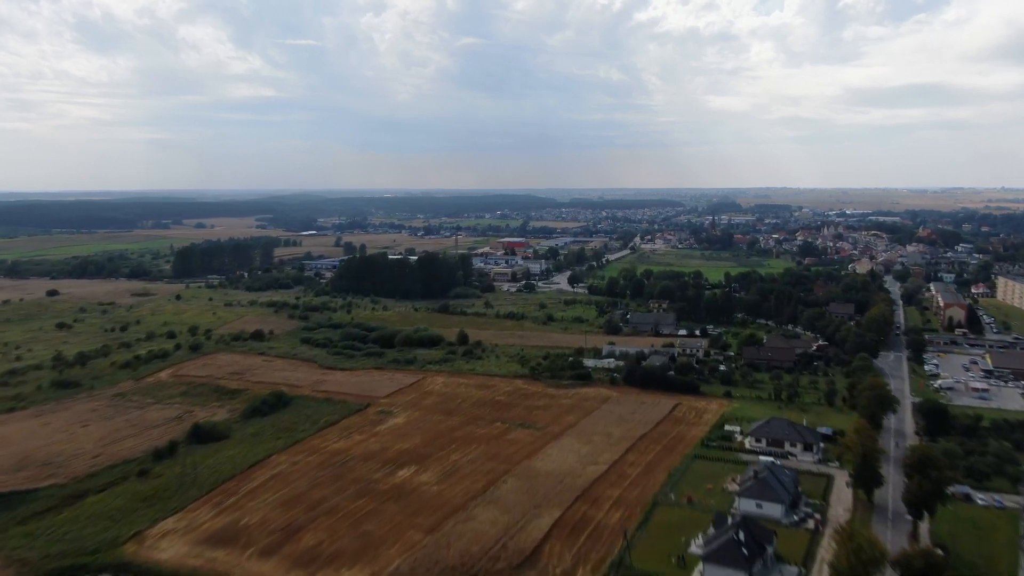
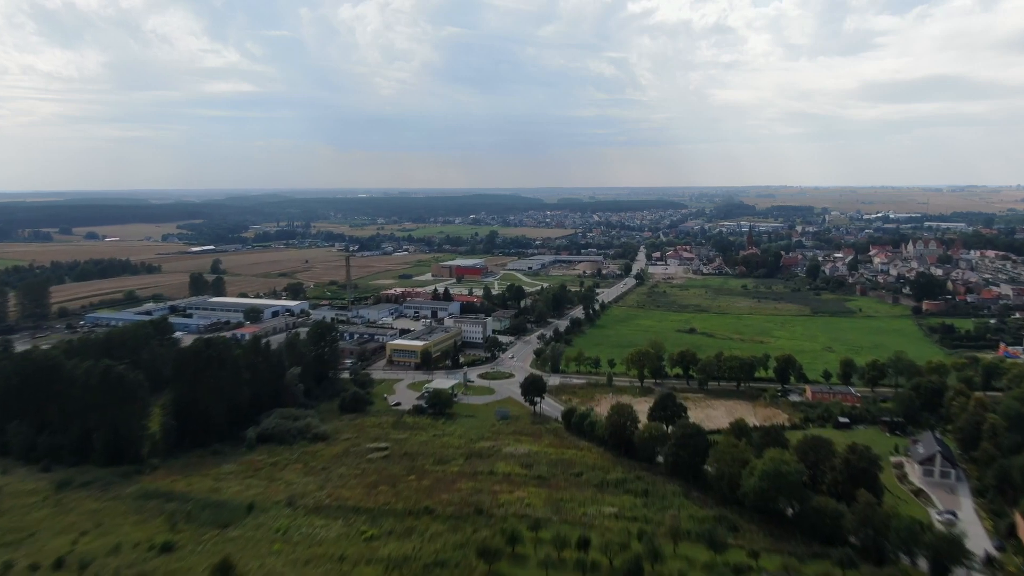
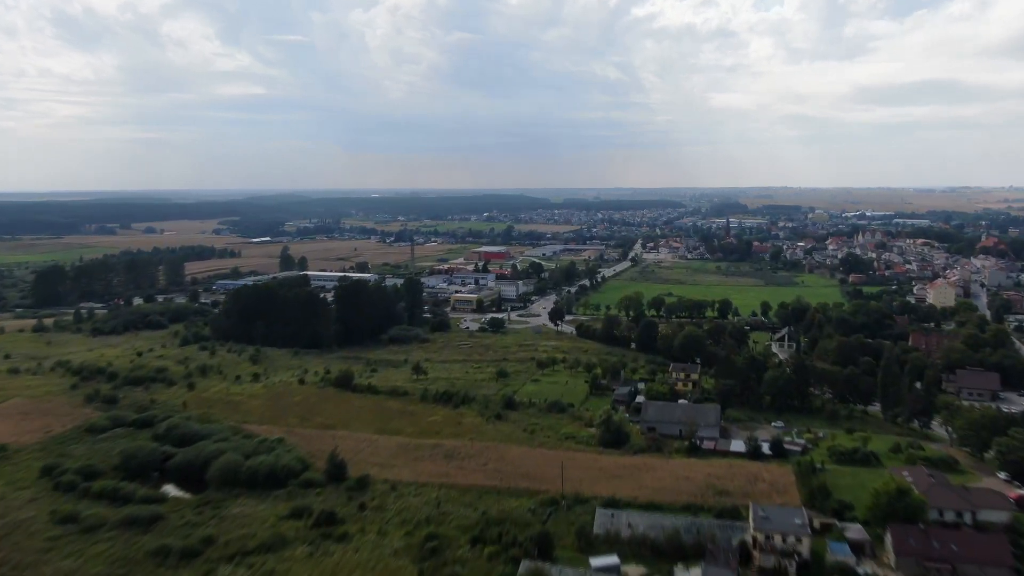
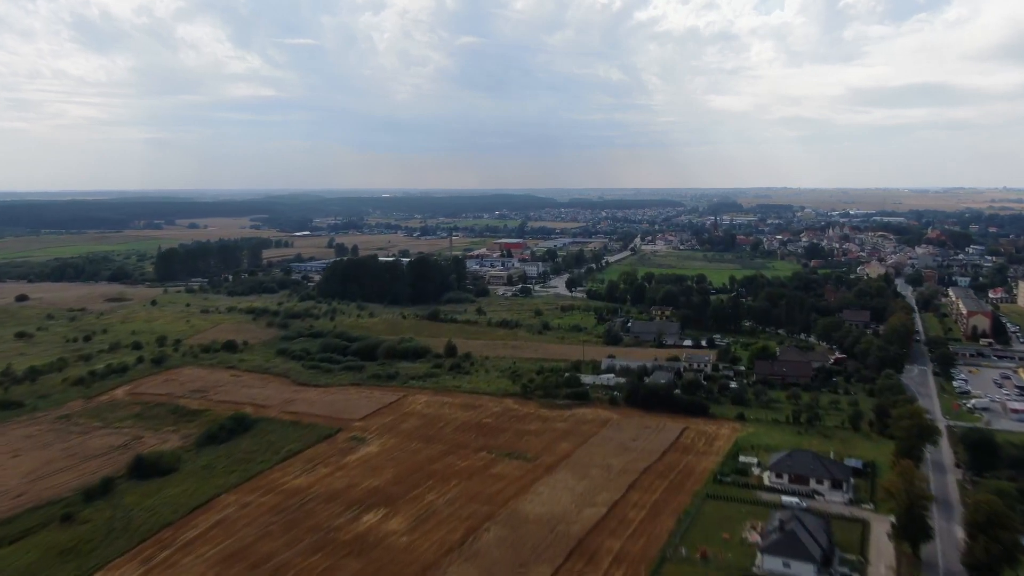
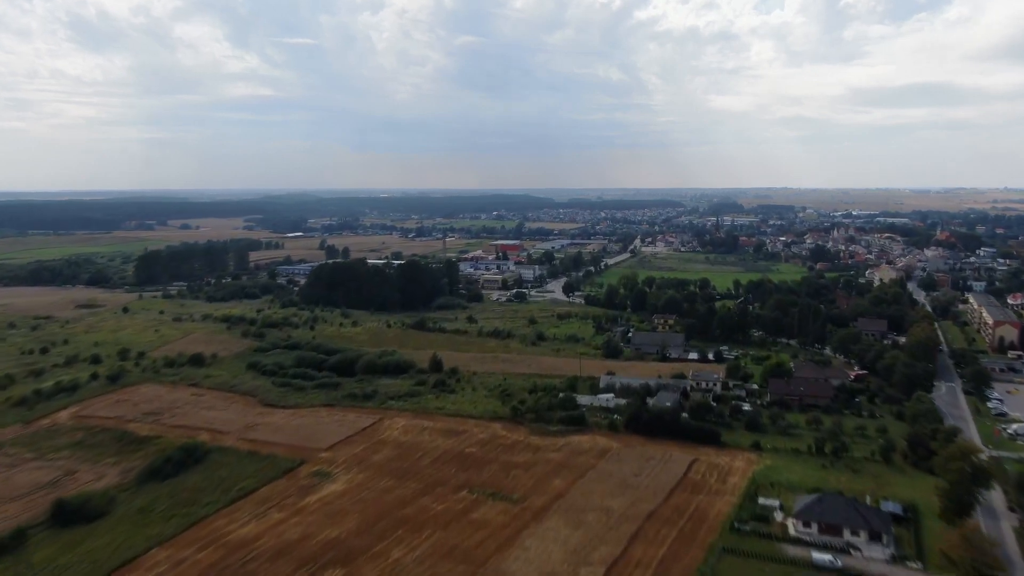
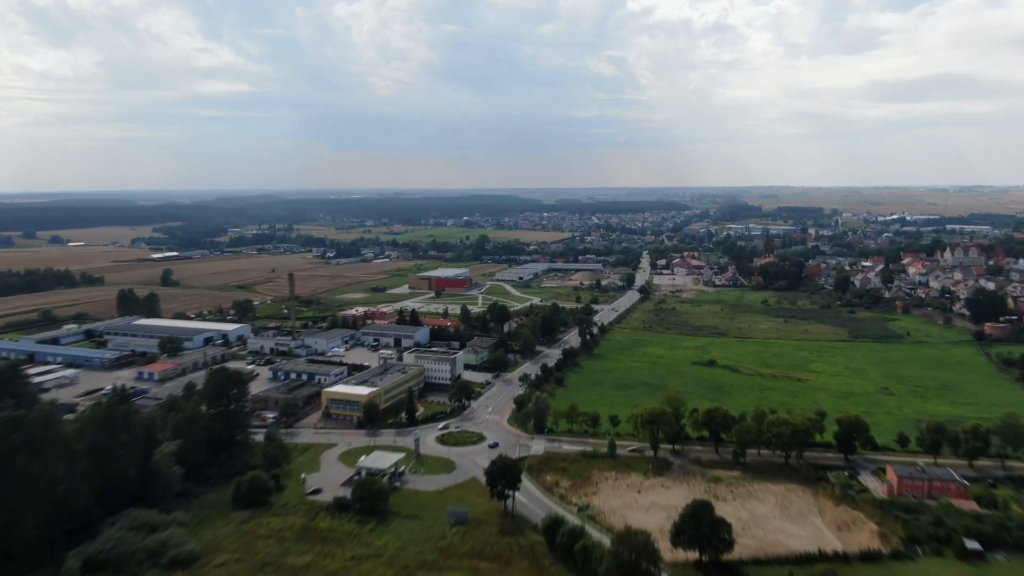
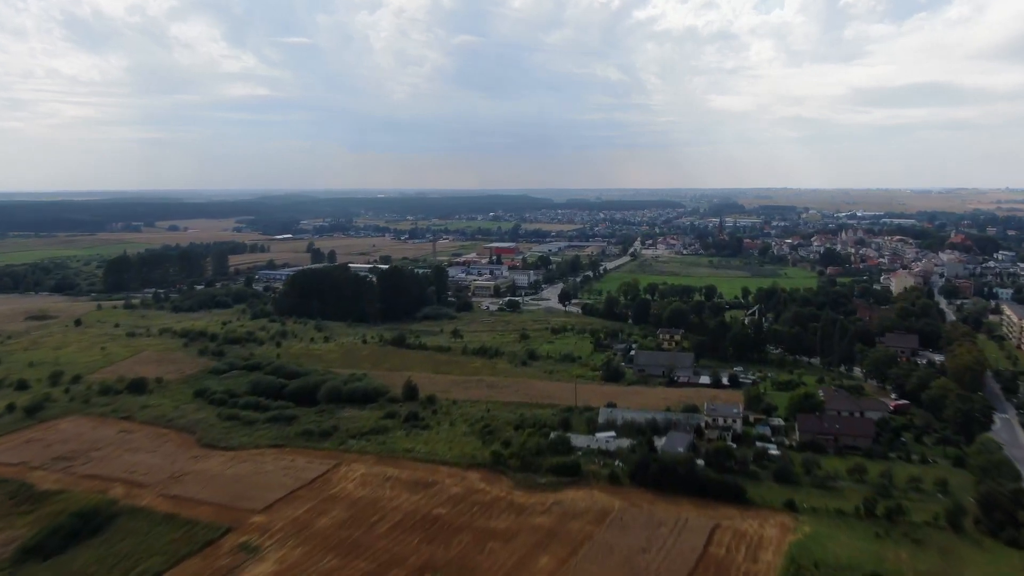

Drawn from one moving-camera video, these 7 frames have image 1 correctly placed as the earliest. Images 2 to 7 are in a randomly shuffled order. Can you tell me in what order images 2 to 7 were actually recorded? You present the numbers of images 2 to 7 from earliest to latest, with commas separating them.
4, 5, 7, 3, 2, 6
